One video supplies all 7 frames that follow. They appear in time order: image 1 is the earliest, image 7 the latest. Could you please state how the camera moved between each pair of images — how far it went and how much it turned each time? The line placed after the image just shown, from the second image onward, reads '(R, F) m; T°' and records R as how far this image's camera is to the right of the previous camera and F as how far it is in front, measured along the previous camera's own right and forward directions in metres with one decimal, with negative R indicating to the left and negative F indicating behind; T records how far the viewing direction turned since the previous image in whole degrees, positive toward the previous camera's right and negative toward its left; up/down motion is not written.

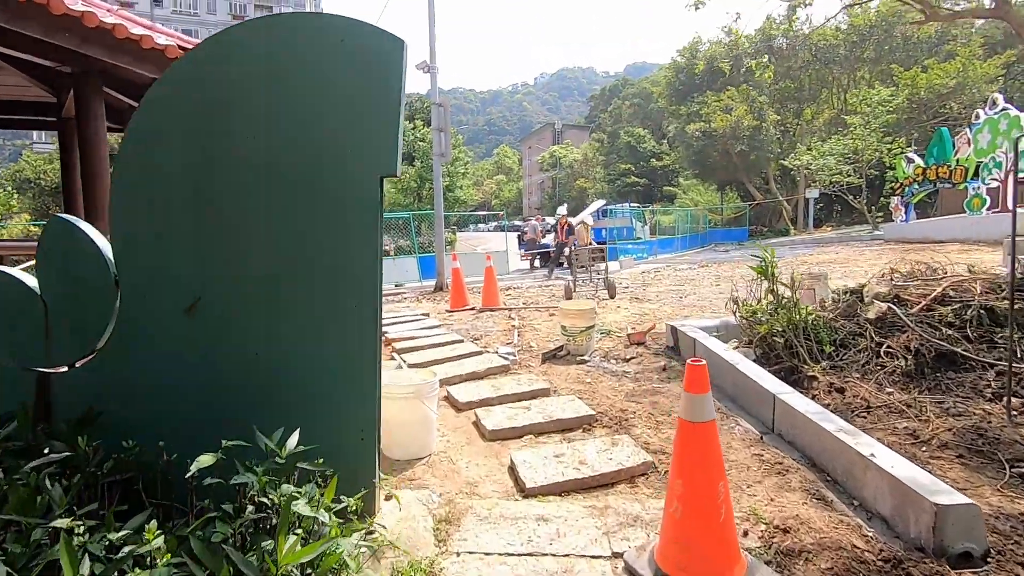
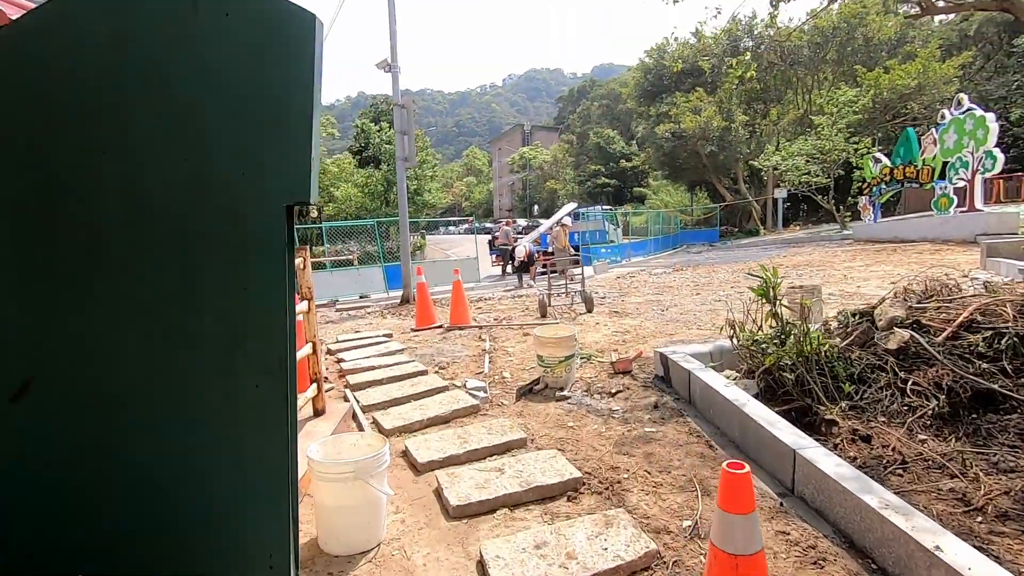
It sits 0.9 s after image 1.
(0.0, +0.6) m; +3°
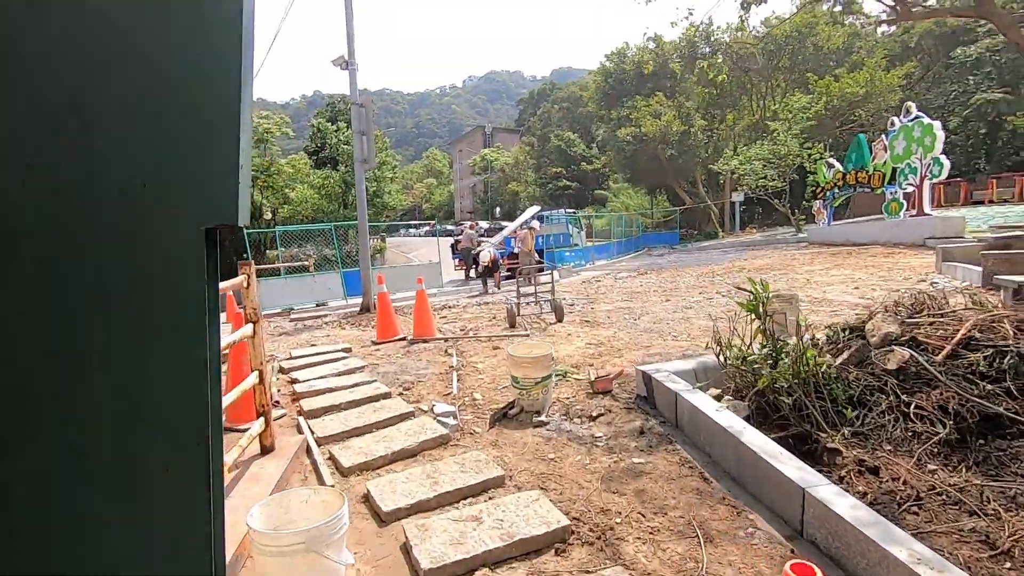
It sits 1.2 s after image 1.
(-0.1, +0.3) m; +4°
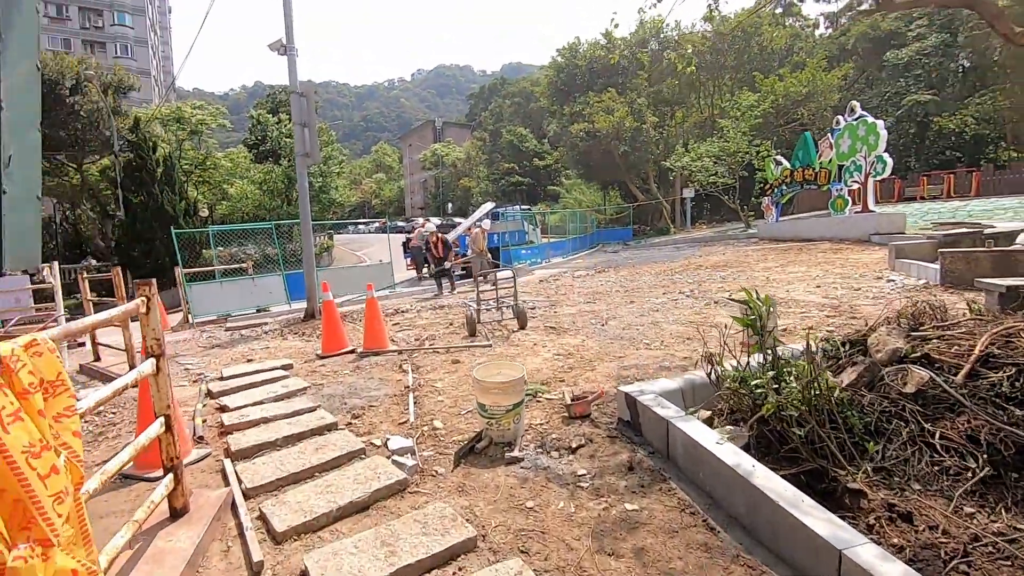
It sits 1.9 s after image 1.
(-0.1, +0.5) m; +5°
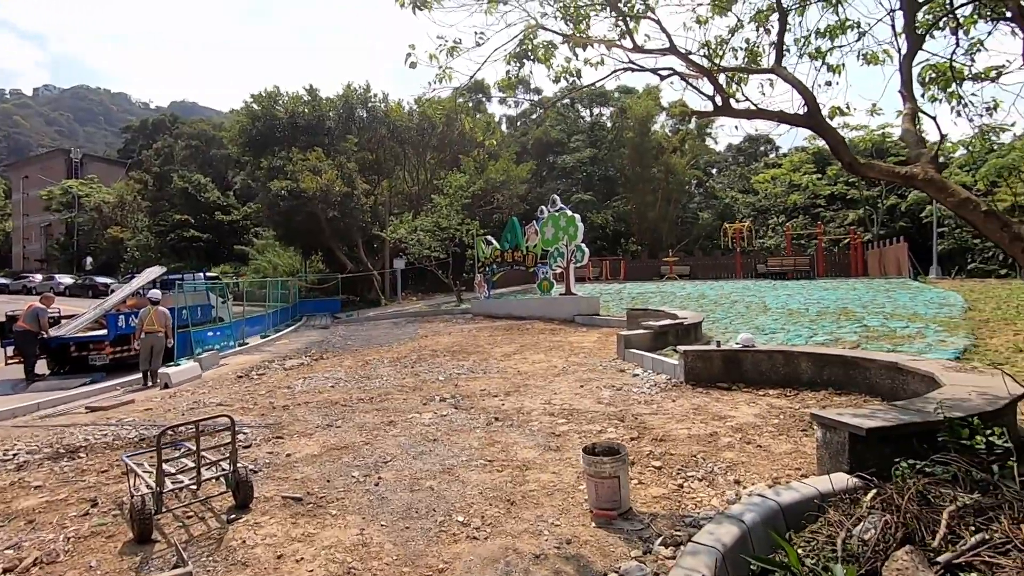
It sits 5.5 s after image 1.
(-0.3, +2.0) m; +32°
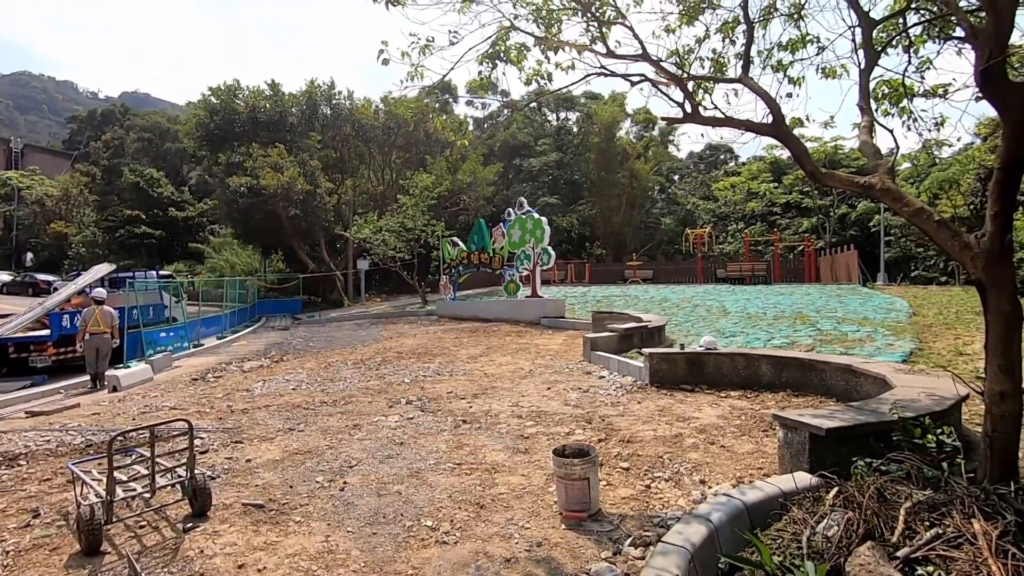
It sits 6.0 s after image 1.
(-0.1, 0.0) m; +4°
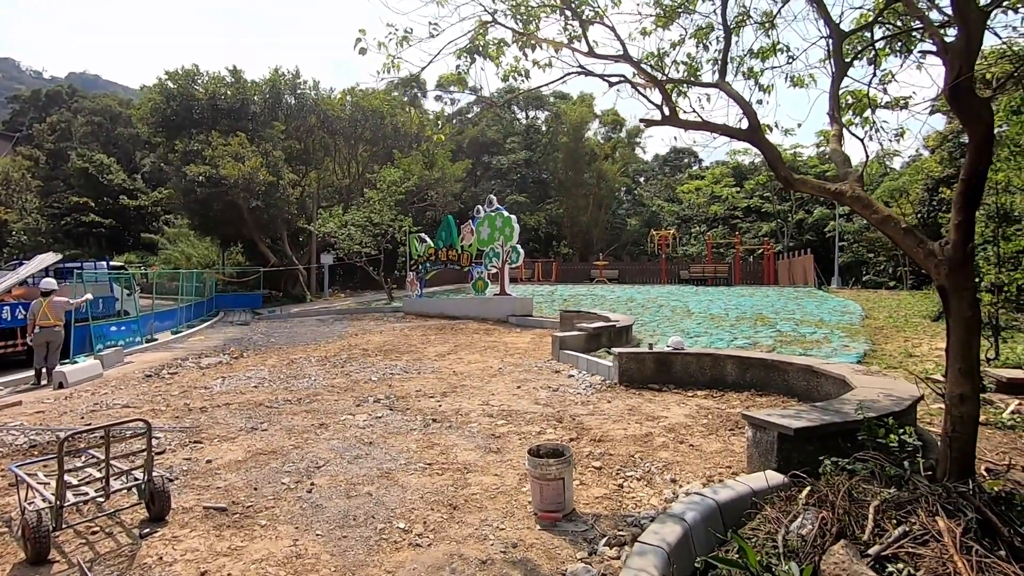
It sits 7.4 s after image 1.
(-0.1, 0.0) m; +4°
